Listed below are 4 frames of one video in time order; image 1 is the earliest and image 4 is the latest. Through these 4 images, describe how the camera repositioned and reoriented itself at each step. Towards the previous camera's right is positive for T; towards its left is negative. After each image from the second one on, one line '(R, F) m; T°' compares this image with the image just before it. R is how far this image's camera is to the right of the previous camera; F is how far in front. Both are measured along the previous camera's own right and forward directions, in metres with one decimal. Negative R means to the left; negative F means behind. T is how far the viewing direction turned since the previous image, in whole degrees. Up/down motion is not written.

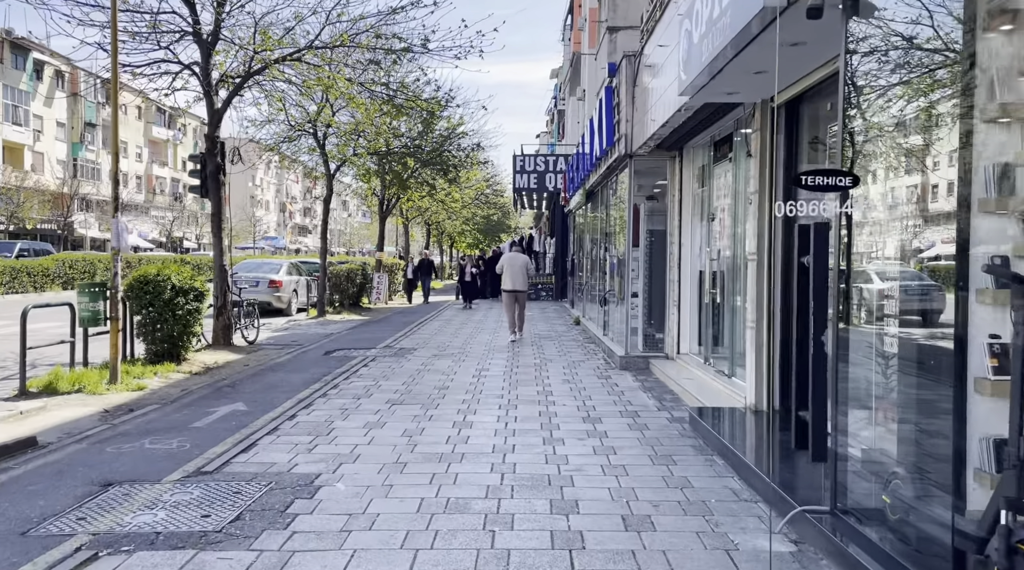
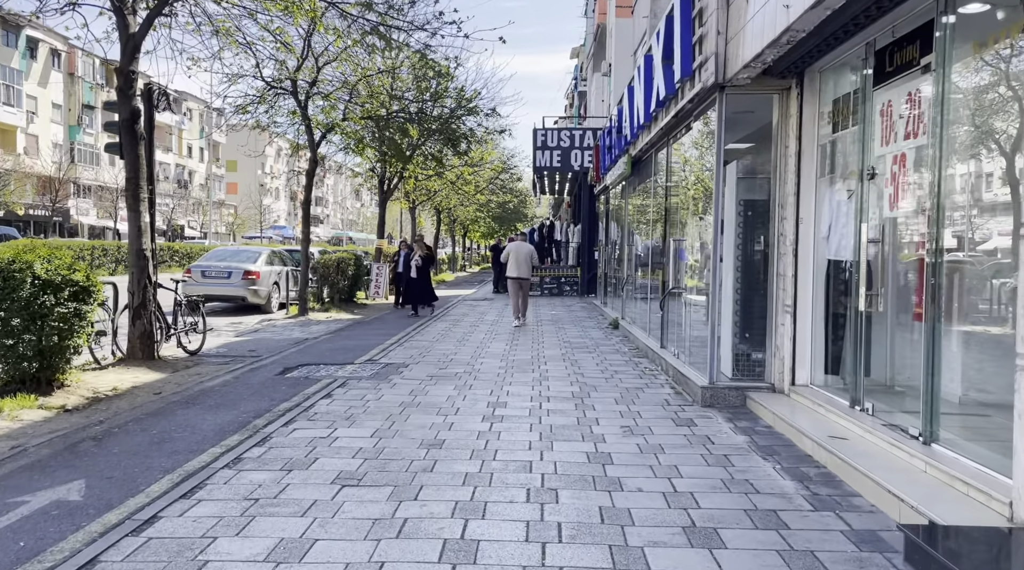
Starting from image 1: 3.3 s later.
(-0.1, +3.6) m; -1°
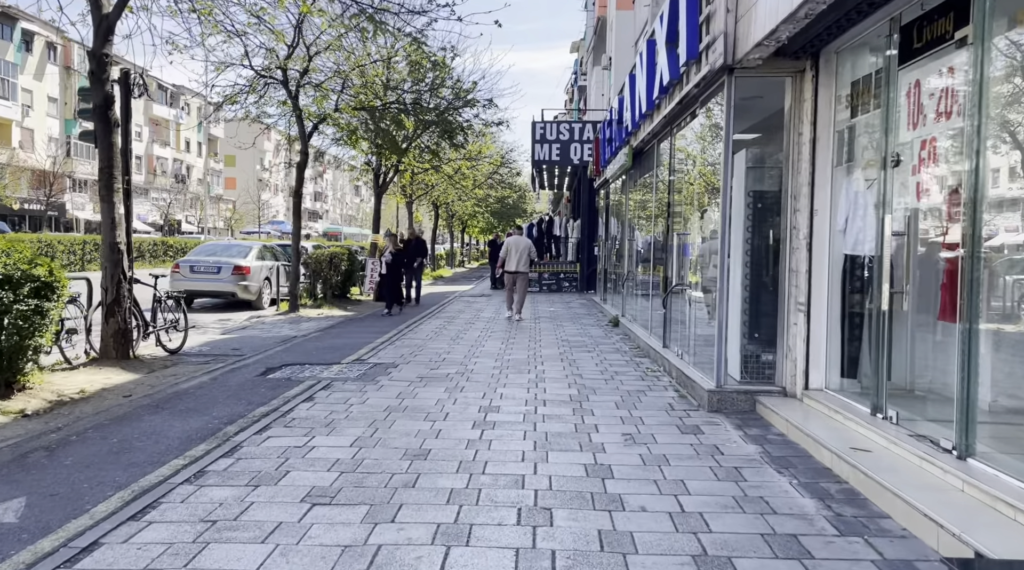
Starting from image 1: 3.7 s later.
(+0.1, +0.5) m; 0°
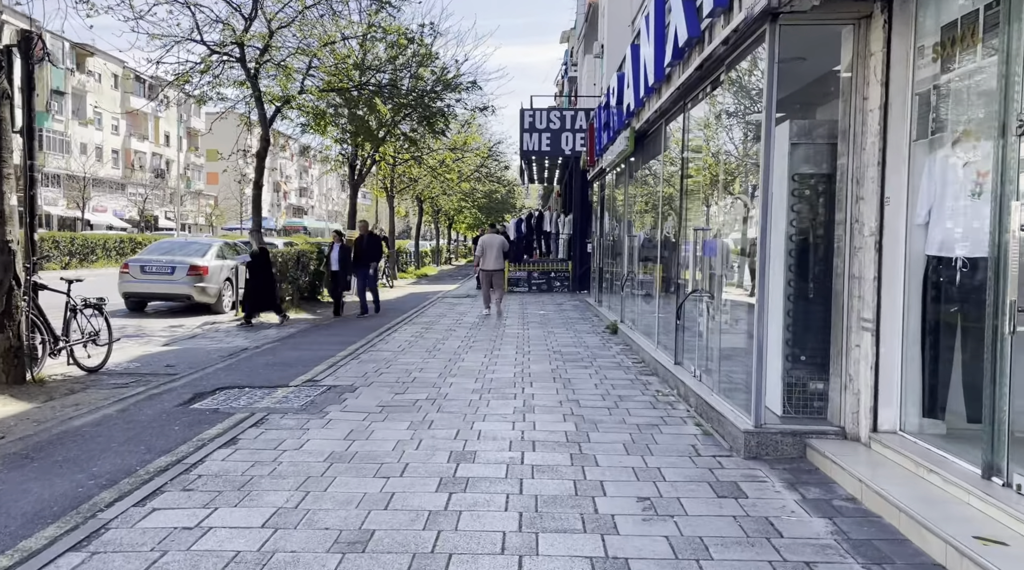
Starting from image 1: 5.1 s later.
(+0.1, +1.6) m; +1°
